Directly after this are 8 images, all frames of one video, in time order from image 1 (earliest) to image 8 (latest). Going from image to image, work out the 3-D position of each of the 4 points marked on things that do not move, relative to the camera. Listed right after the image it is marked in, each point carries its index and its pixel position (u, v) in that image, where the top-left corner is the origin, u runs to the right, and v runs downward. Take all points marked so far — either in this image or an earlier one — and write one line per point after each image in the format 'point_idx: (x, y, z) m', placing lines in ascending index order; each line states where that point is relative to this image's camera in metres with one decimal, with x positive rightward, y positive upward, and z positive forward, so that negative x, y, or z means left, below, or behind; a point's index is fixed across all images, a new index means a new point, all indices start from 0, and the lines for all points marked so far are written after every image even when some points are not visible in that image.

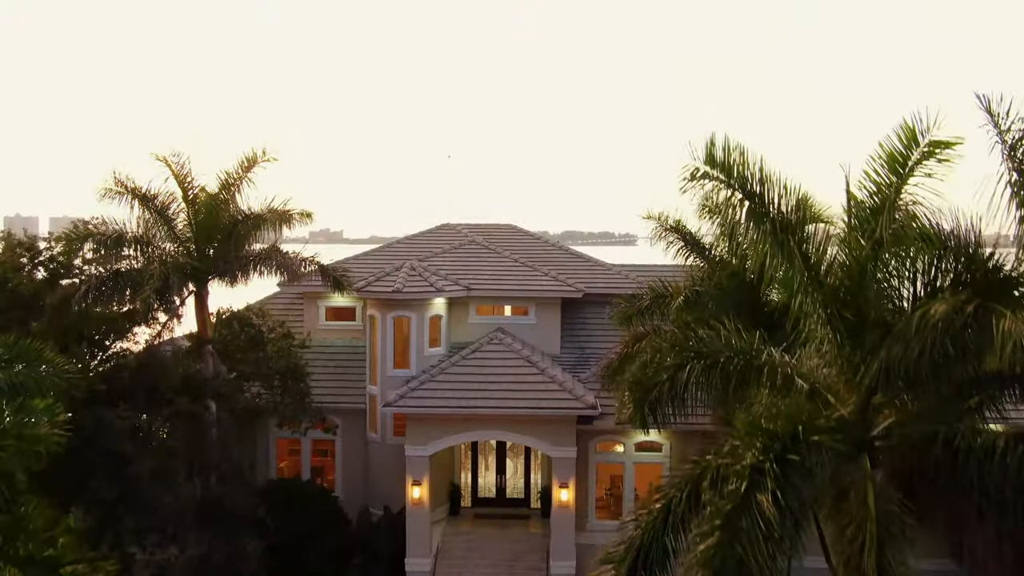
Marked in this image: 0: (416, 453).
0: (-1.8, -3.1, +18.2) m
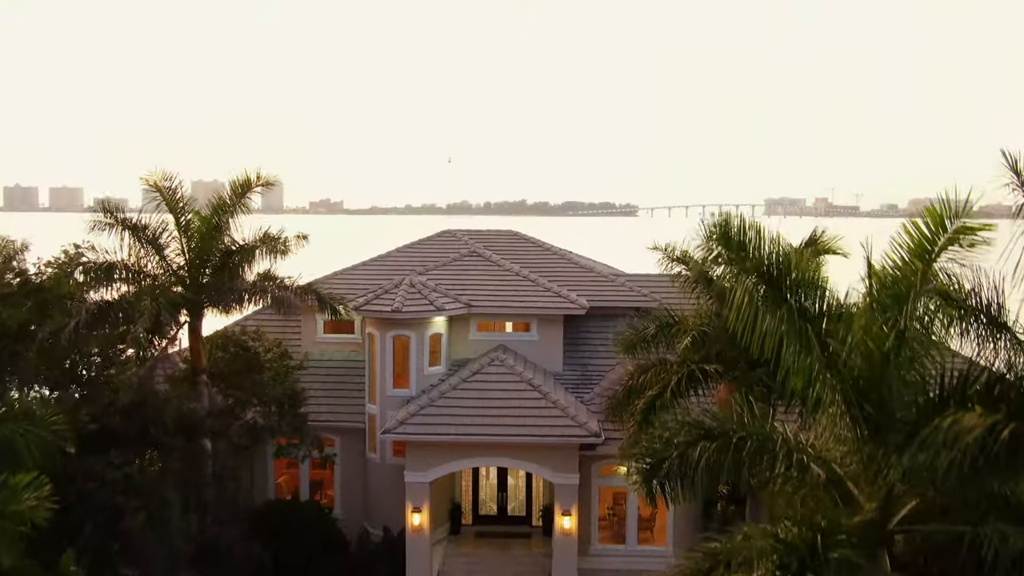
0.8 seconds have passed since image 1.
0: (-1.8, -3.5, +17.8) m
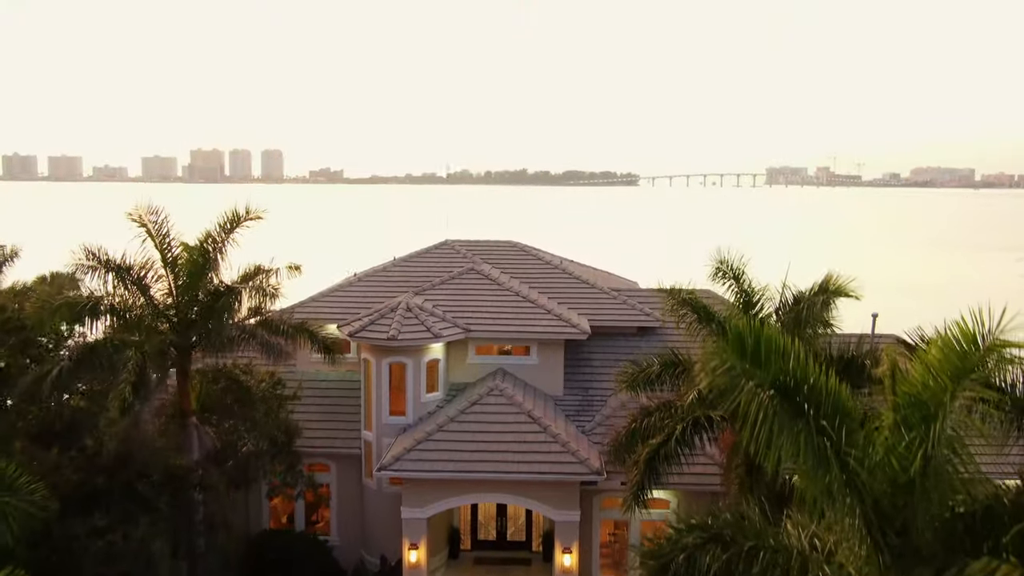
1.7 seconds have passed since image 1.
0: (-1.8, -4.1, +17.4) m
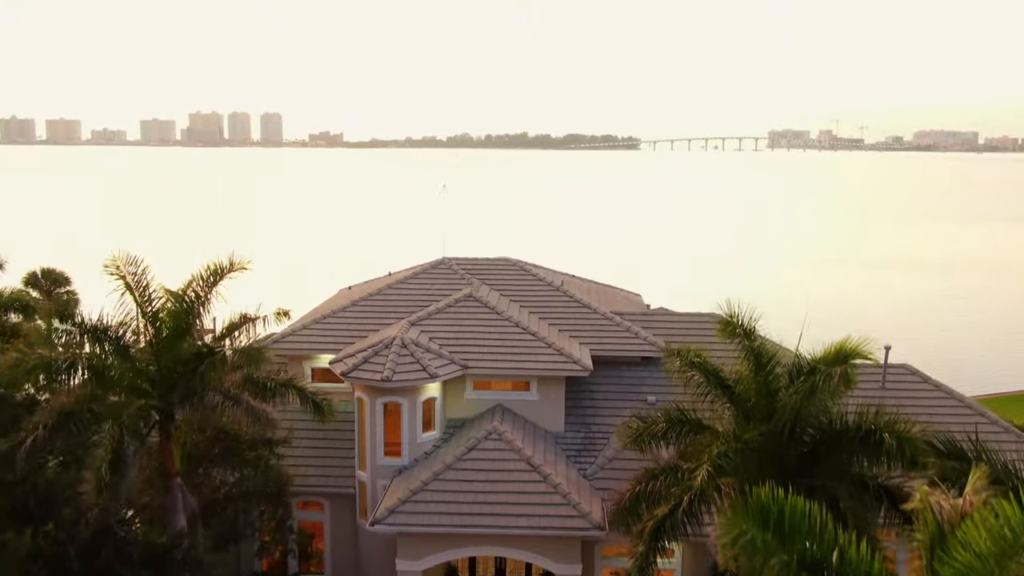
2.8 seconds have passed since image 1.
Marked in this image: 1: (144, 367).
0: (-1.8, -4.9, +16.8) m
1: (-5.4, -1.2, +14.2) m
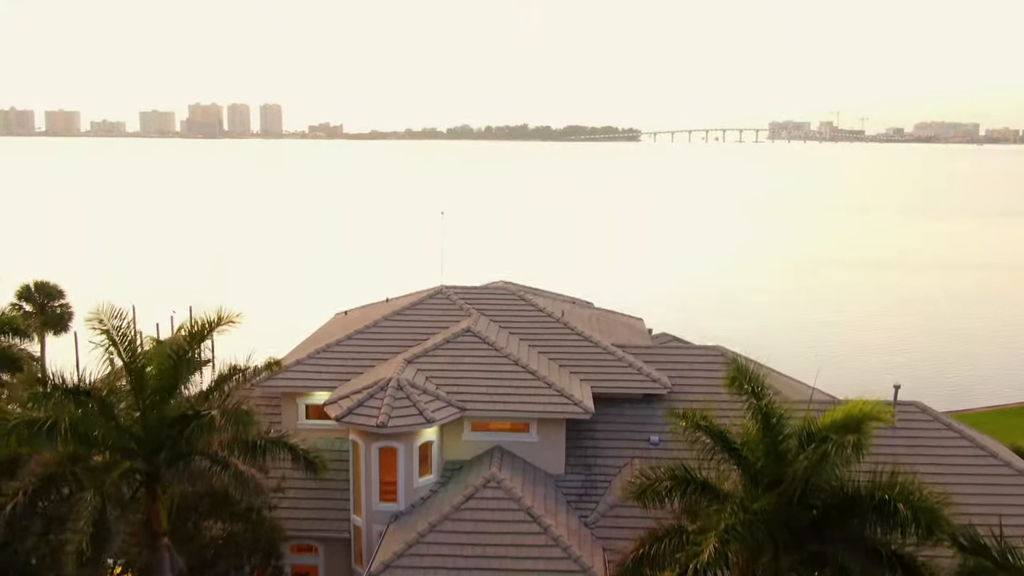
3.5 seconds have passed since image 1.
0: (-1.8, -5.7, +16.3) m
1: (-5.4, -2.0, +13.7) m
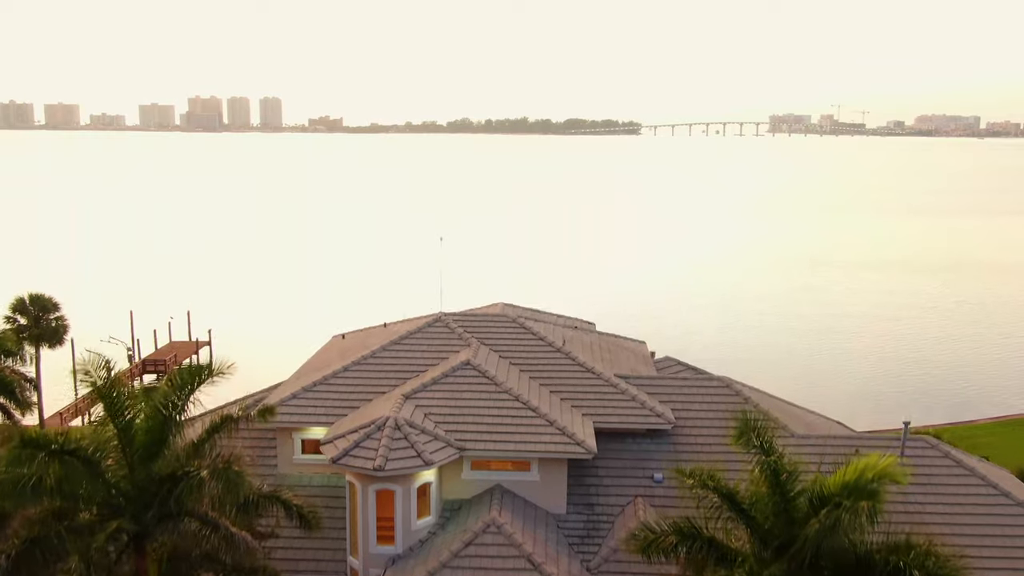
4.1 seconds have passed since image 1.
0: (-1.8, -6.4, +15.8) m
1: (-5.4, -2.7, +13.2) m
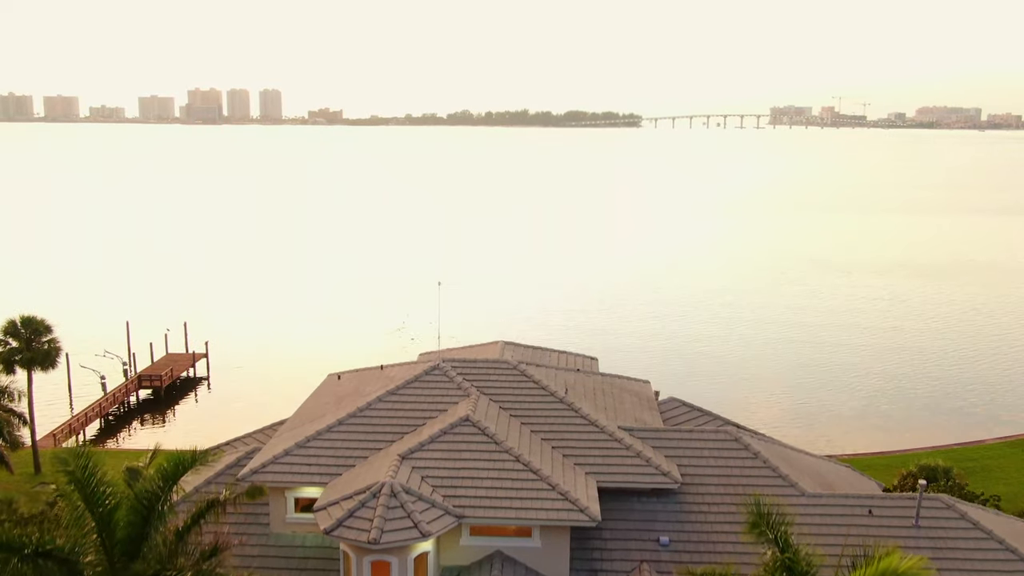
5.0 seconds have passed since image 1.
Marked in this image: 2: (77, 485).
0: (-1.8, -7.5, +15.2) m
1: (-5.4, -3.8, +12.5) m
2: (-5.9, -2.8, +13.0) m
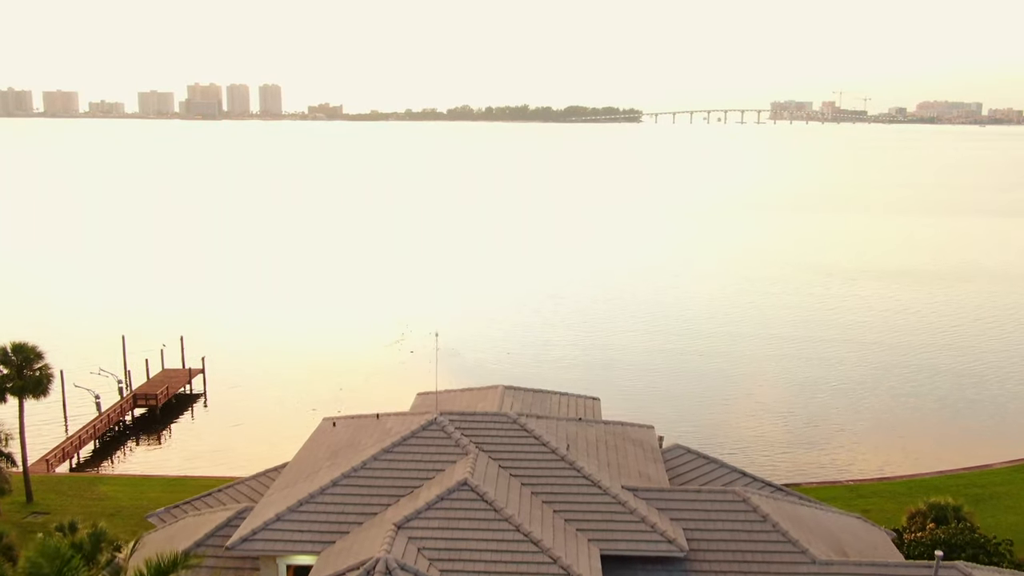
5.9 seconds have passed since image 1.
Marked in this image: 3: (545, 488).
0: (-1.8, -8.7, +14.5) m
1: (-5.4, -5.0, +11.8) m
2: (-5.9, -4.0, +12.3) m
3: (+0.7, -4.0, +19.8) m
